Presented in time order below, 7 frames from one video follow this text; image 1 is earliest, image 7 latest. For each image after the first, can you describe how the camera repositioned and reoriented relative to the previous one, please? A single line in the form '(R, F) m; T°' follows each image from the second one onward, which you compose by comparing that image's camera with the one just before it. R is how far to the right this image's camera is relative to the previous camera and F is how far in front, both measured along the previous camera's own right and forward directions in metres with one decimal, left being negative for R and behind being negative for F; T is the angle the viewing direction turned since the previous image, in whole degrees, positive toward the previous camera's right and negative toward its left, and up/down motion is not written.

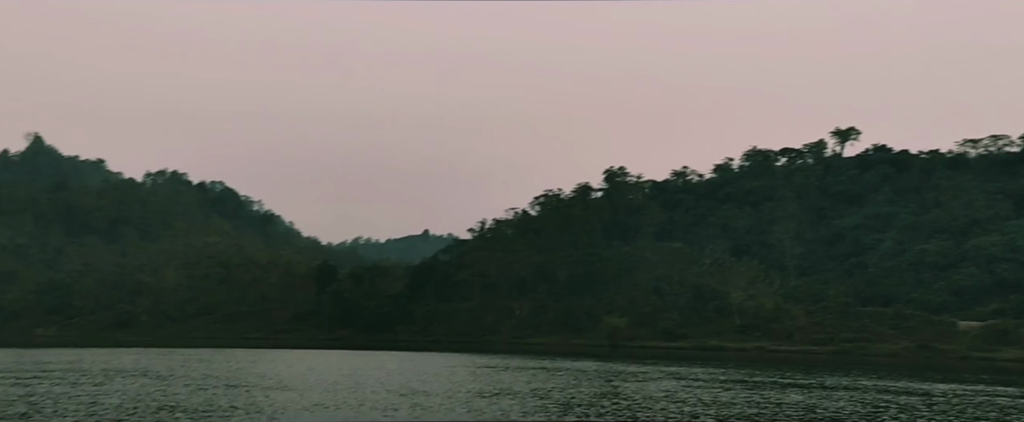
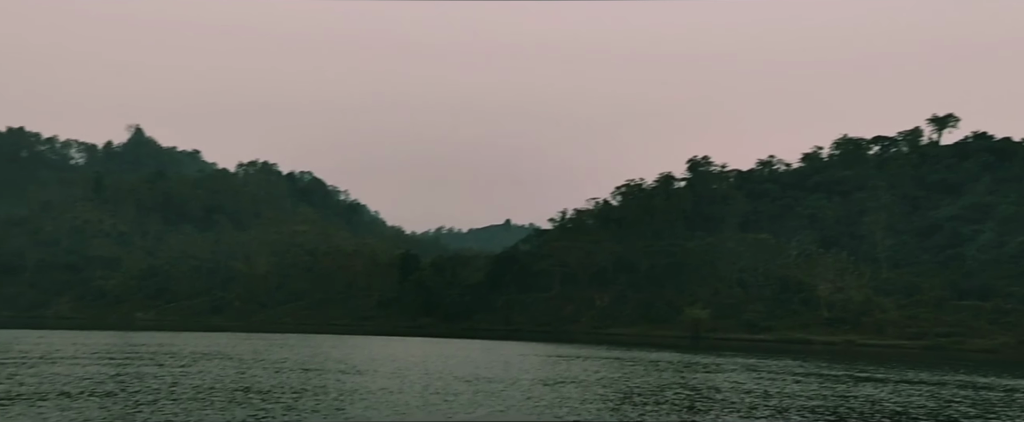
(+0.8, +0.3) m; -6°
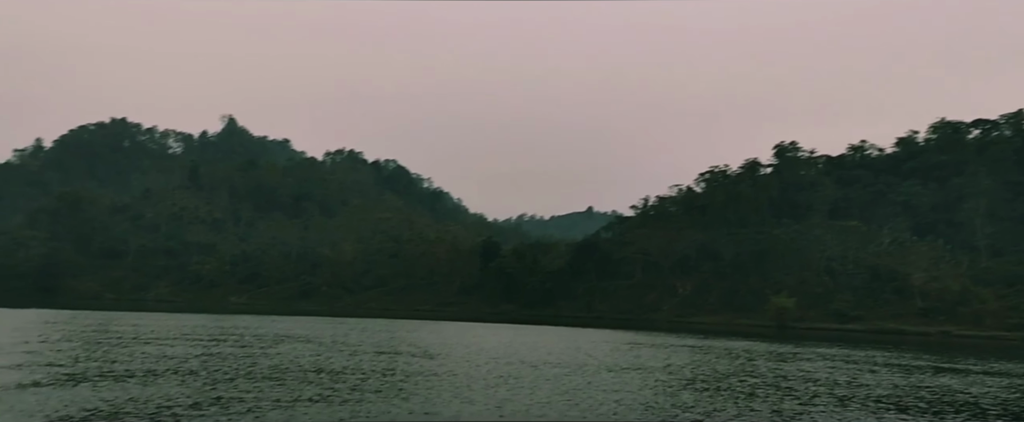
(+0.8, 0.0) m; -6°
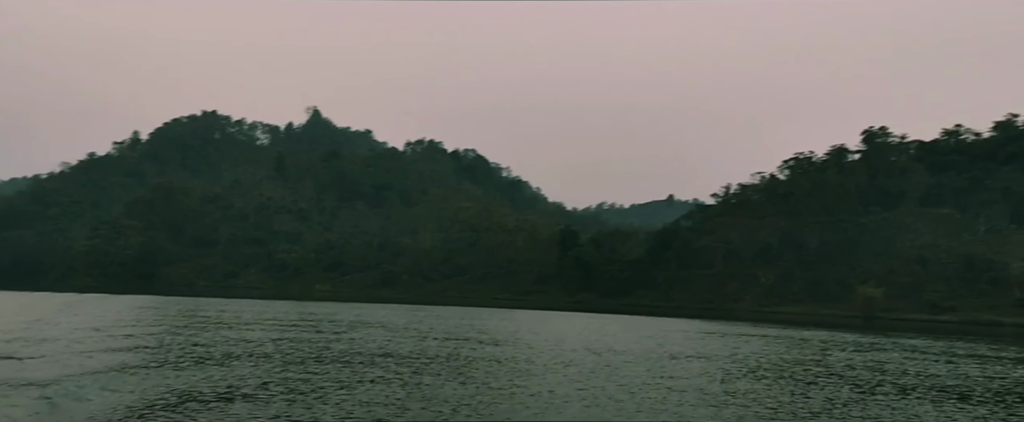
(+0.7, -0.2) m; -5°
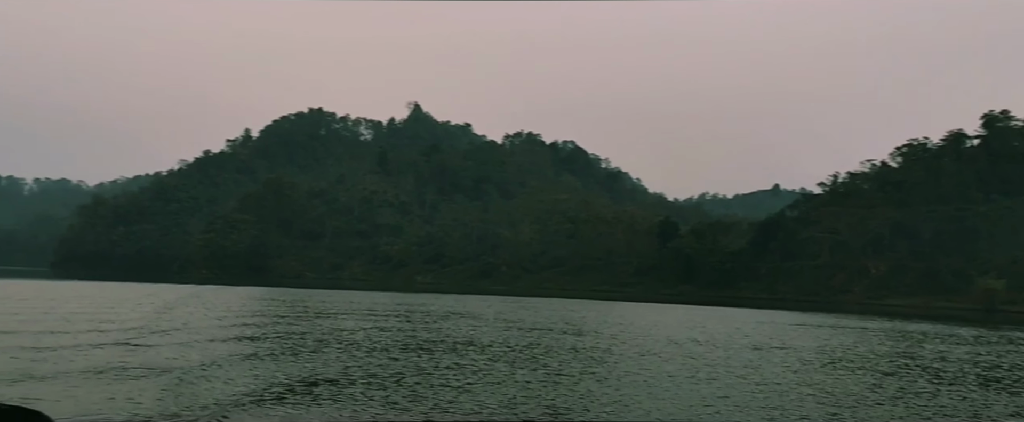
(+0.8, -0.5) m; -7°
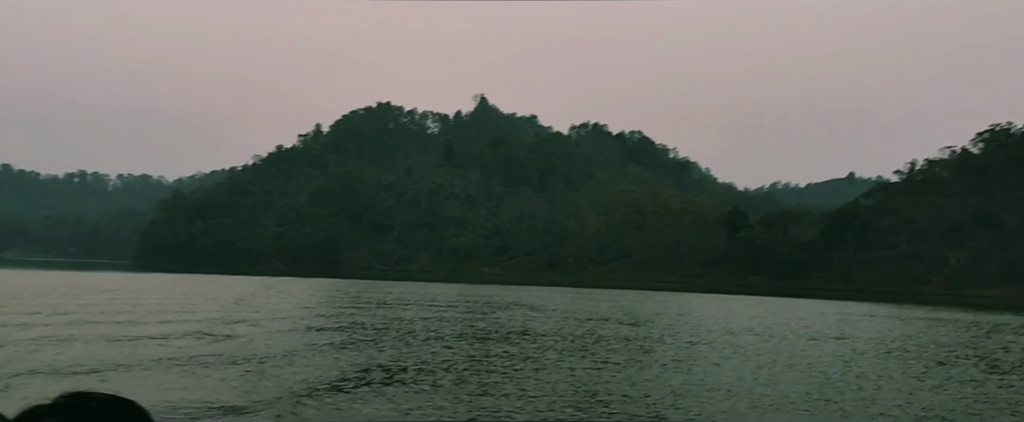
(+0.6, -0.5) m; -4°
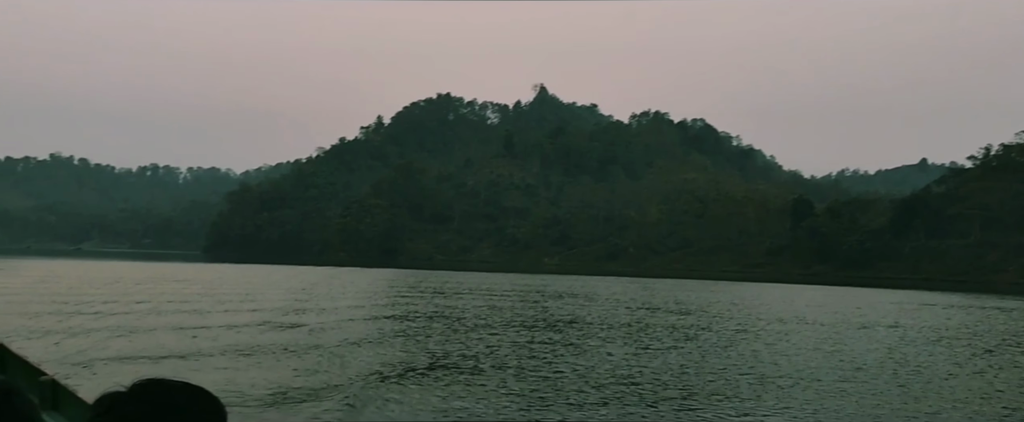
(+0.5, -0.6) m; -4°
